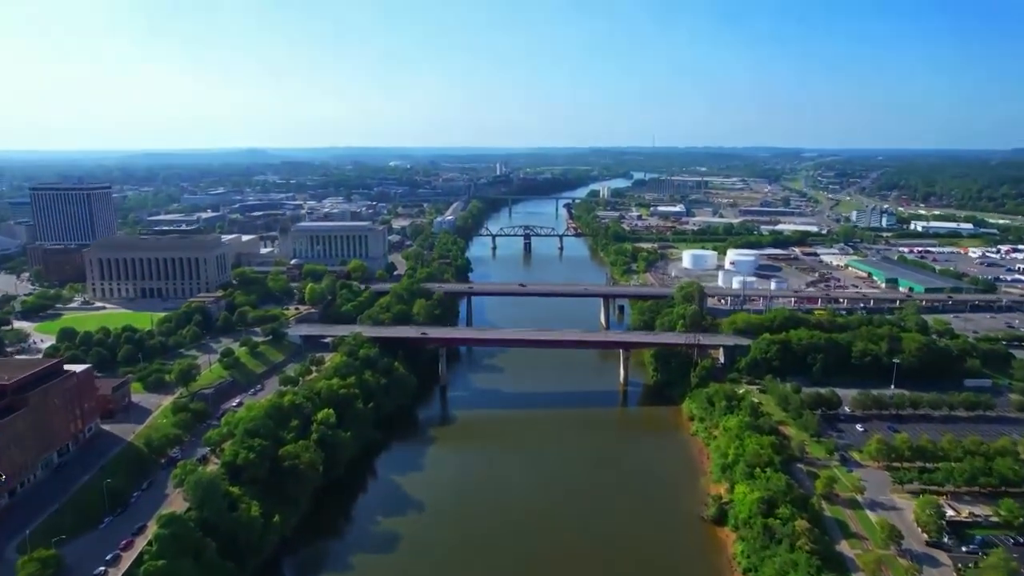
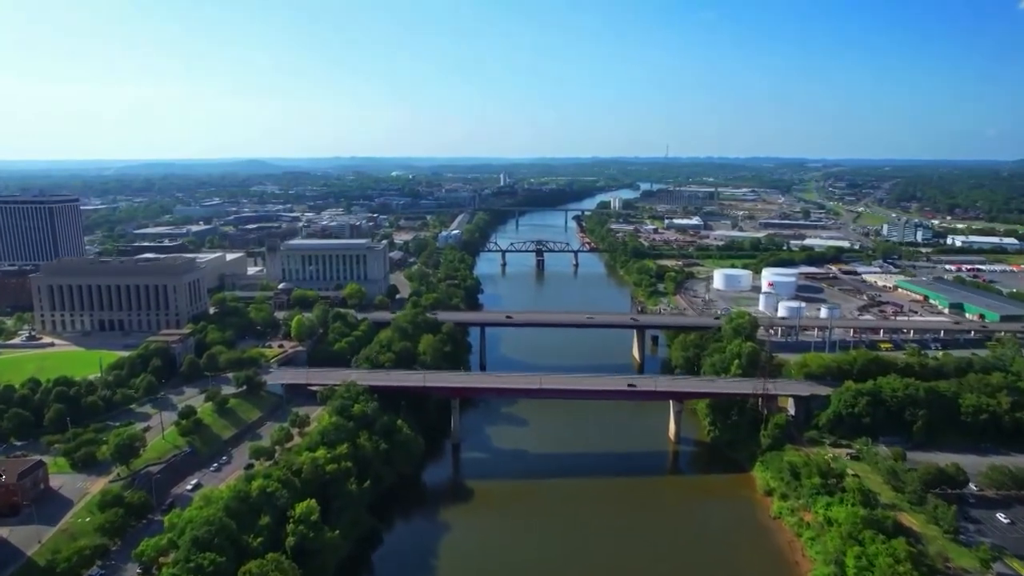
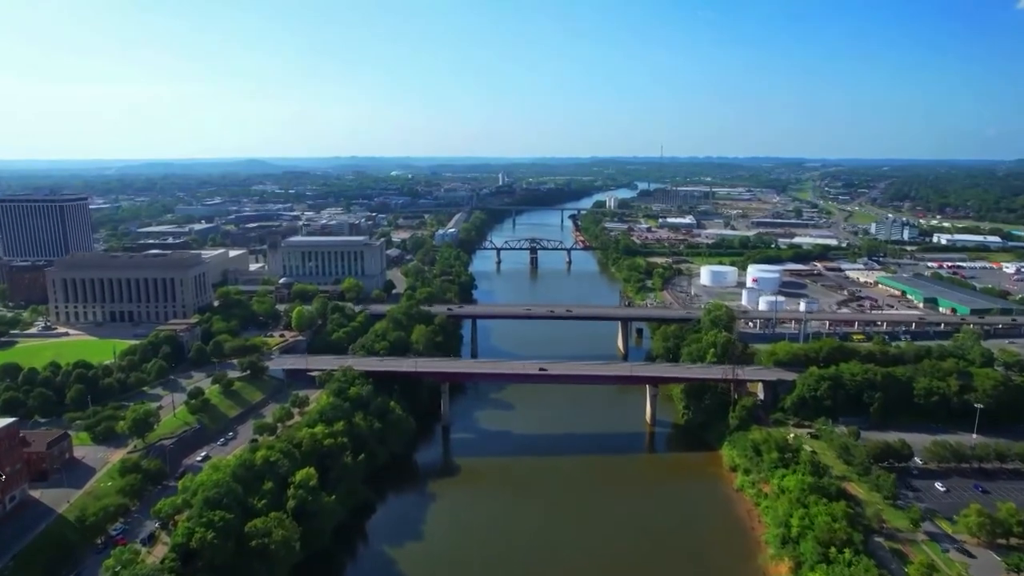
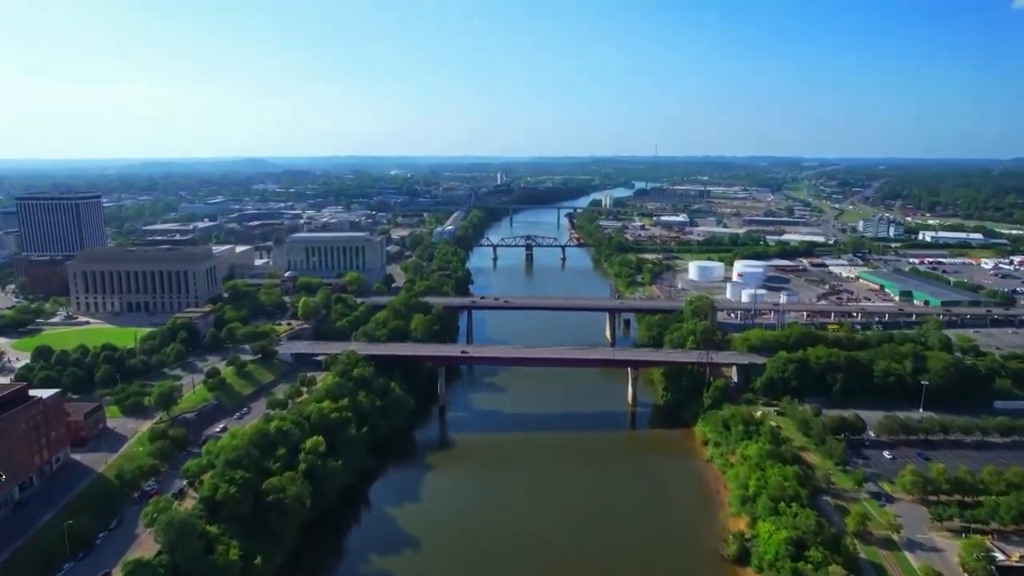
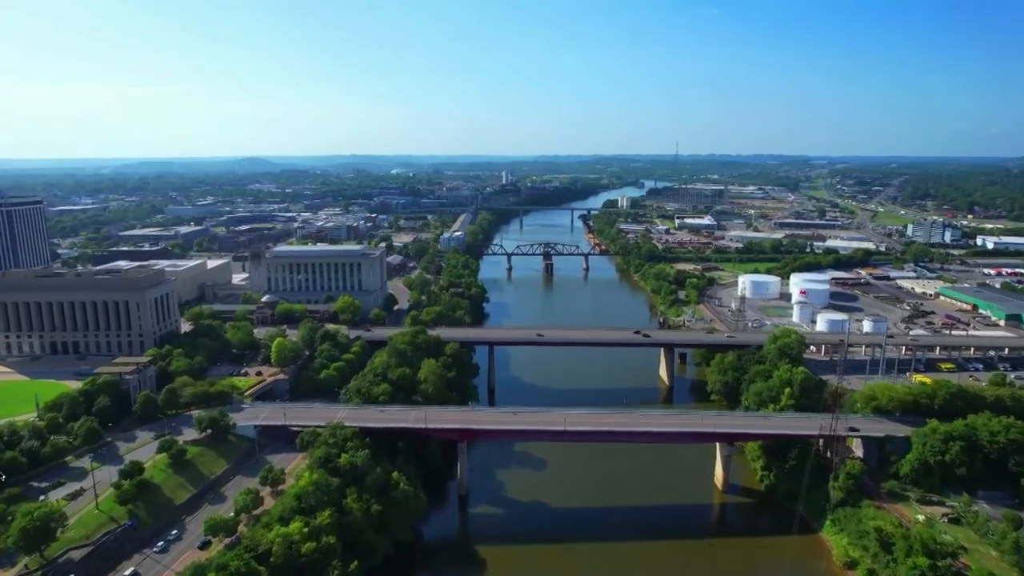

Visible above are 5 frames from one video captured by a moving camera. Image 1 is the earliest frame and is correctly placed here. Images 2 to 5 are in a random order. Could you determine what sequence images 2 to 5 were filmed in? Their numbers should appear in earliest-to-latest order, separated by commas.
4, 3, 2, 5
